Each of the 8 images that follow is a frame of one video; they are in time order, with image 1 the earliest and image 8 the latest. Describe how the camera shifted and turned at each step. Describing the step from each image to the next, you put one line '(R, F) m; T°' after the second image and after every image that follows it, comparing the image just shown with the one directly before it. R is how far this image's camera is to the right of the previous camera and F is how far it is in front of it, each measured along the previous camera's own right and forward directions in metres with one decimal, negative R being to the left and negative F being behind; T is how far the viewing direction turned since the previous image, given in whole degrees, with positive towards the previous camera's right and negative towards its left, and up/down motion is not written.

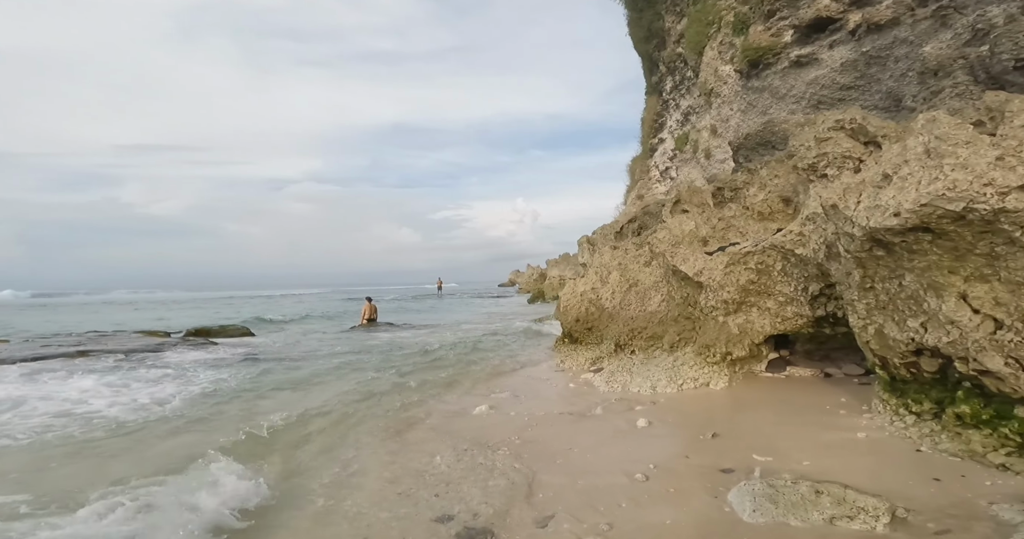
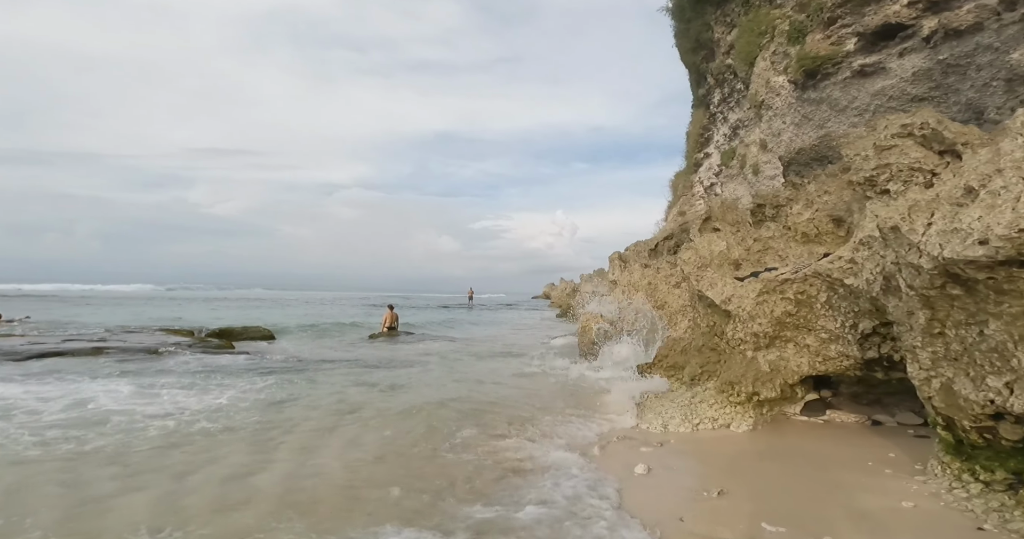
(+0.4, +0.8) m; -4°
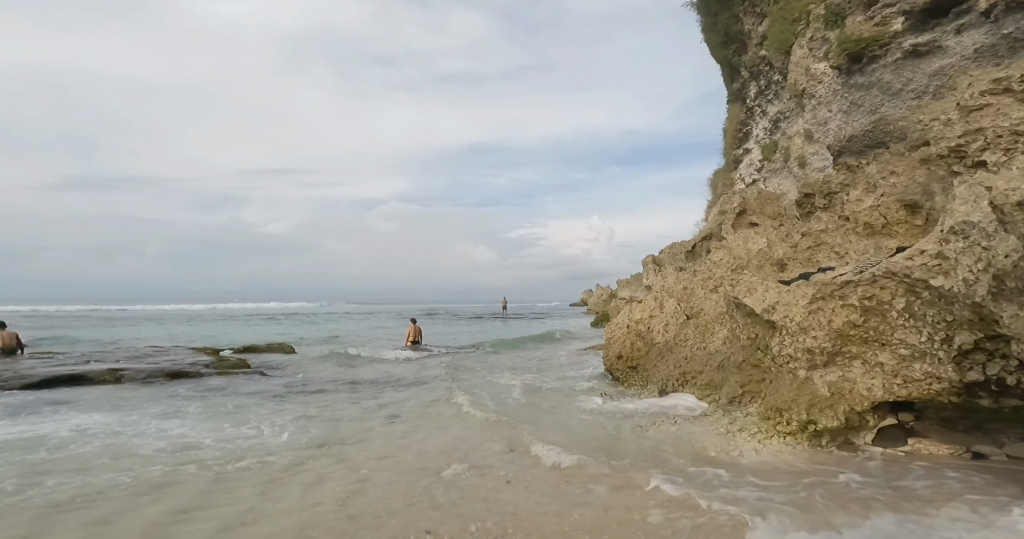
(+0.4, +1.0) m; -4°
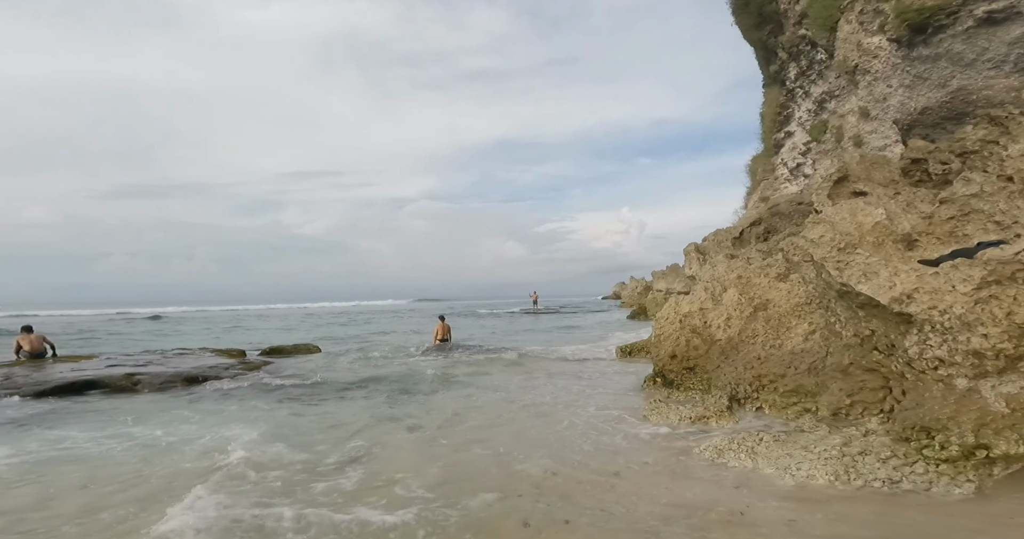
(-0.2, +1.2) m; -3°
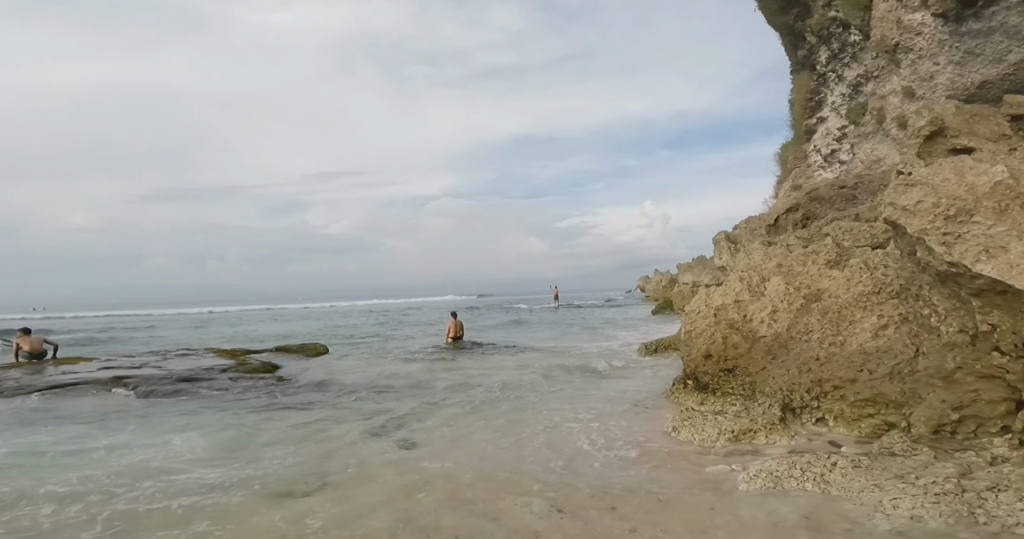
(+0.2, +1.2) m; -2°
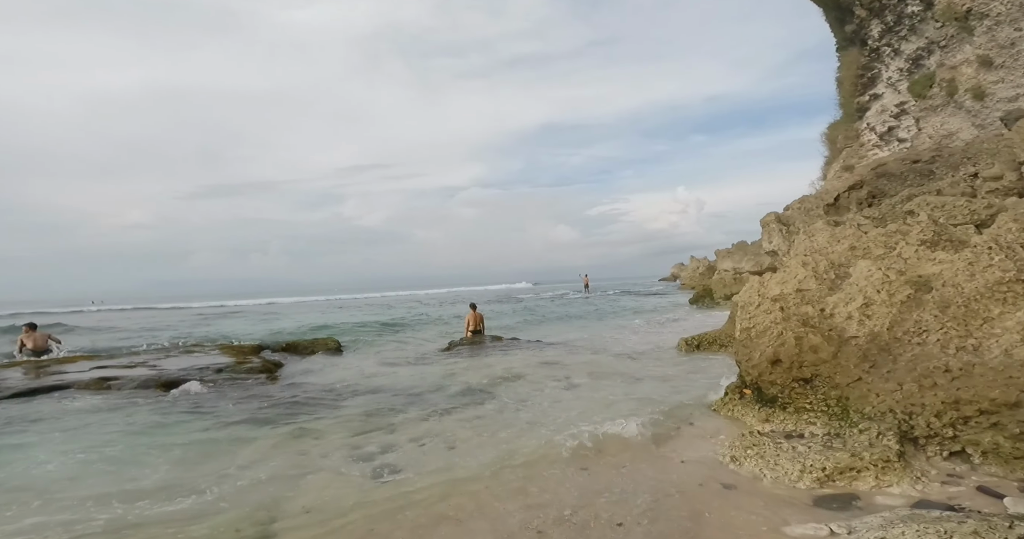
(+0.1, +1.6) m; -3°
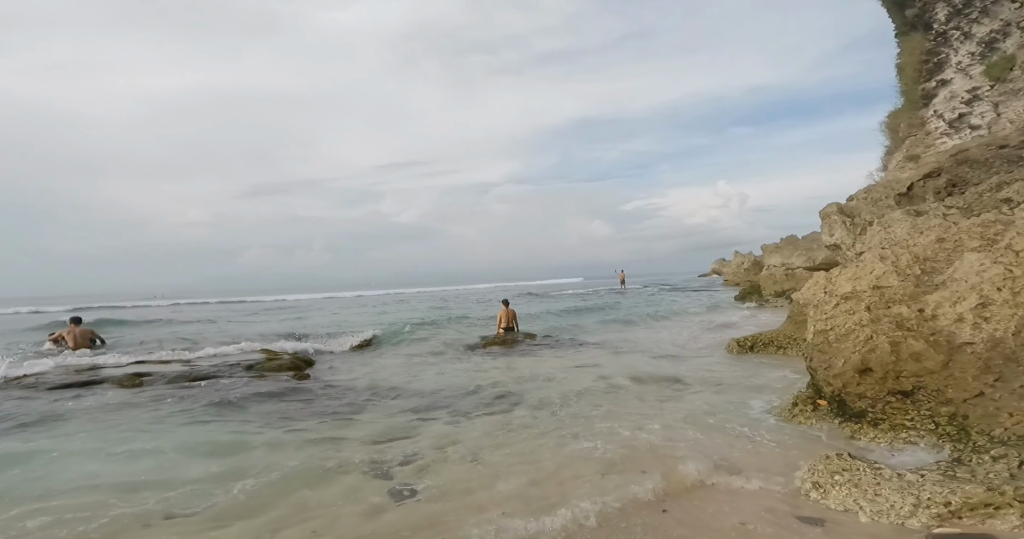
(-0.1, +0.7) m; -4°
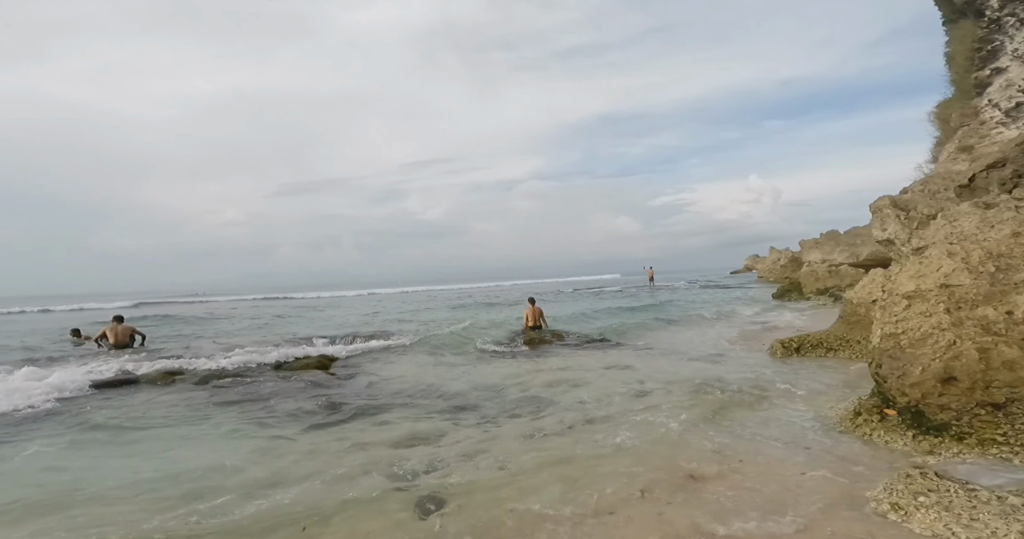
(-0.2, +0.3) m; -3°
